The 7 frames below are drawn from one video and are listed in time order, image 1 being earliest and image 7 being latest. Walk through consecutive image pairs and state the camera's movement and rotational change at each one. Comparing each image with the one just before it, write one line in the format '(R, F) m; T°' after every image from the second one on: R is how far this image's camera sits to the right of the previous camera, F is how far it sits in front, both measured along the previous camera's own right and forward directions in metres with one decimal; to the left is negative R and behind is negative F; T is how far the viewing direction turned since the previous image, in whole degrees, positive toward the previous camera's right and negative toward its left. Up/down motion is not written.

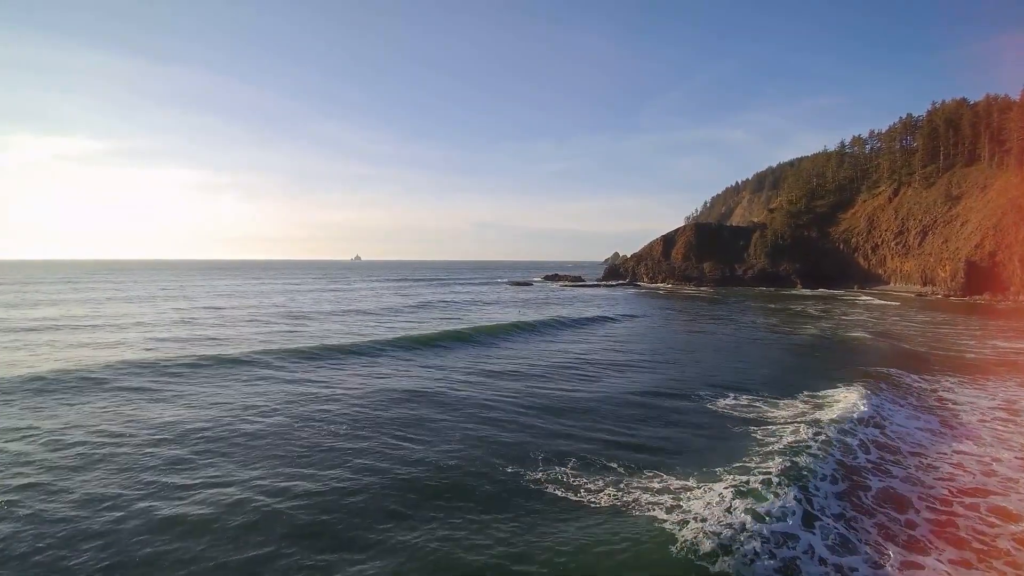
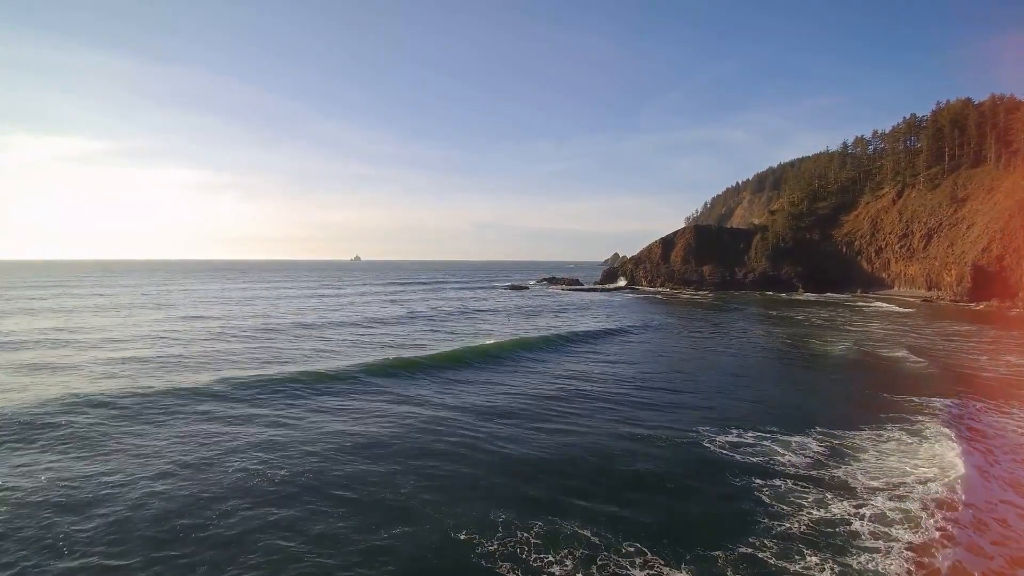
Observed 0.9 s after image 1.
(+0.7, +1.7) m; 0°
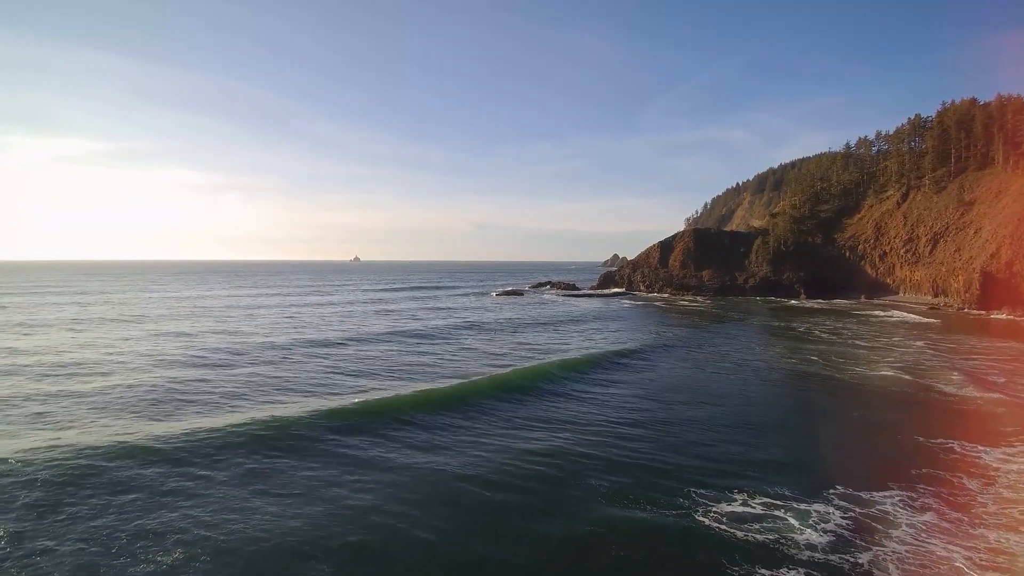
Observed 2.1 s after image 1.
(+1.0, +2.1) m; 0°
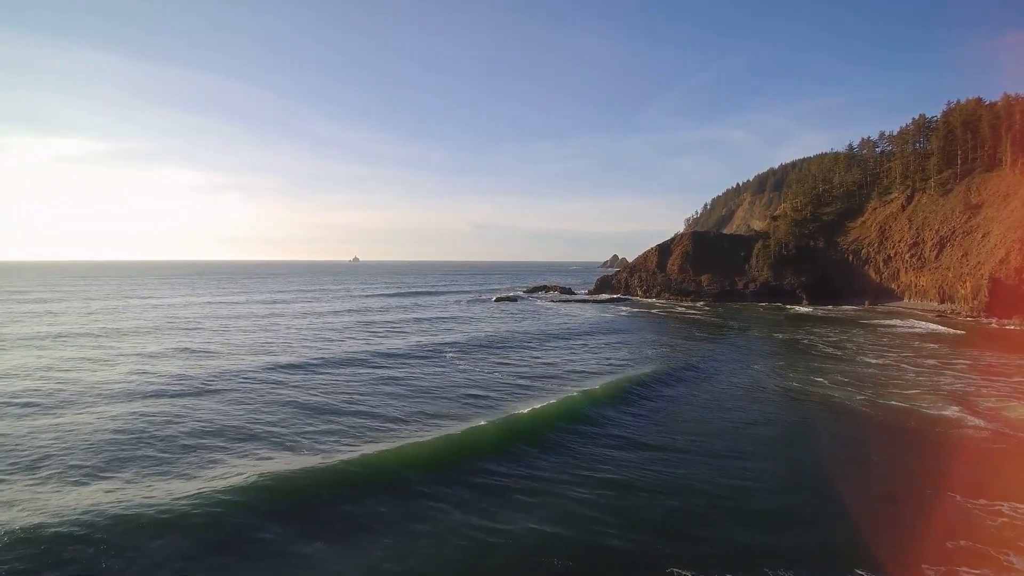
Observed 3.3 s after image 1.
(+1.0, +2.1) m; 0°
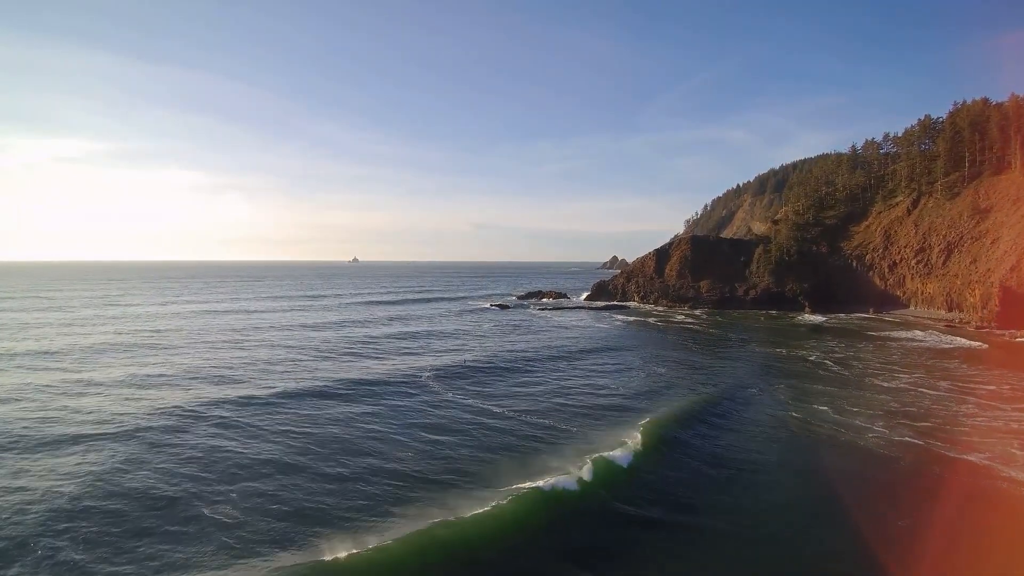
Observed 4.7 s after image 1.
(+1.1, +2.4) m; 0°
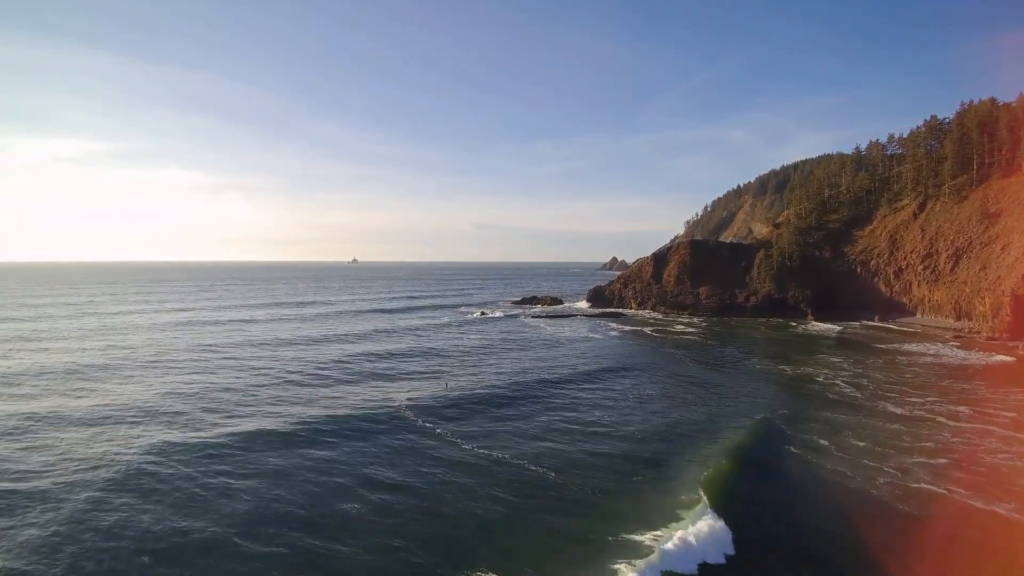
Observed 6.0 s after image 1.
(+1.1, +2.3) m; 0°
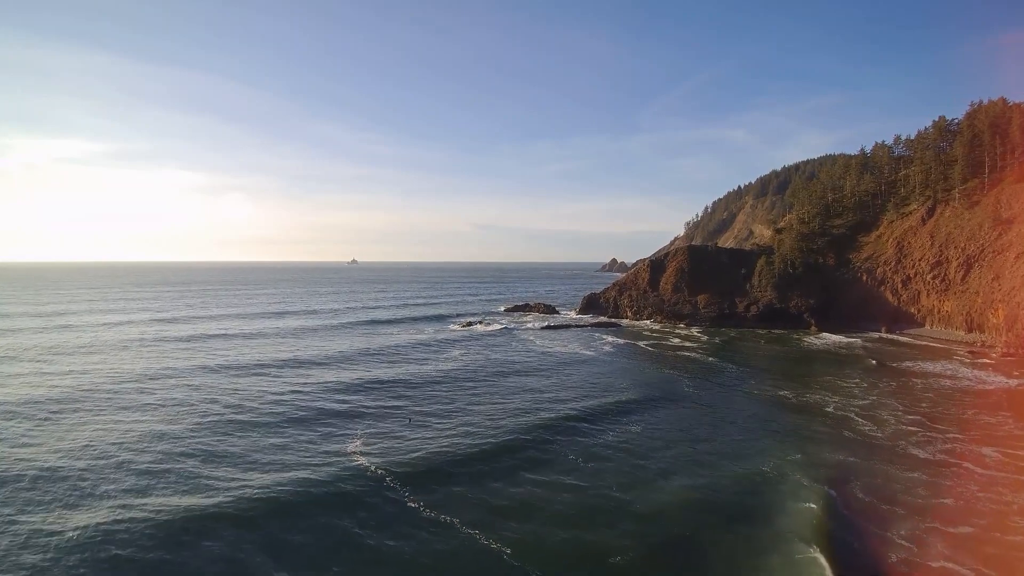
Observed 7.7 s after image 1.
(+1.5, +3.1) m; 0°
